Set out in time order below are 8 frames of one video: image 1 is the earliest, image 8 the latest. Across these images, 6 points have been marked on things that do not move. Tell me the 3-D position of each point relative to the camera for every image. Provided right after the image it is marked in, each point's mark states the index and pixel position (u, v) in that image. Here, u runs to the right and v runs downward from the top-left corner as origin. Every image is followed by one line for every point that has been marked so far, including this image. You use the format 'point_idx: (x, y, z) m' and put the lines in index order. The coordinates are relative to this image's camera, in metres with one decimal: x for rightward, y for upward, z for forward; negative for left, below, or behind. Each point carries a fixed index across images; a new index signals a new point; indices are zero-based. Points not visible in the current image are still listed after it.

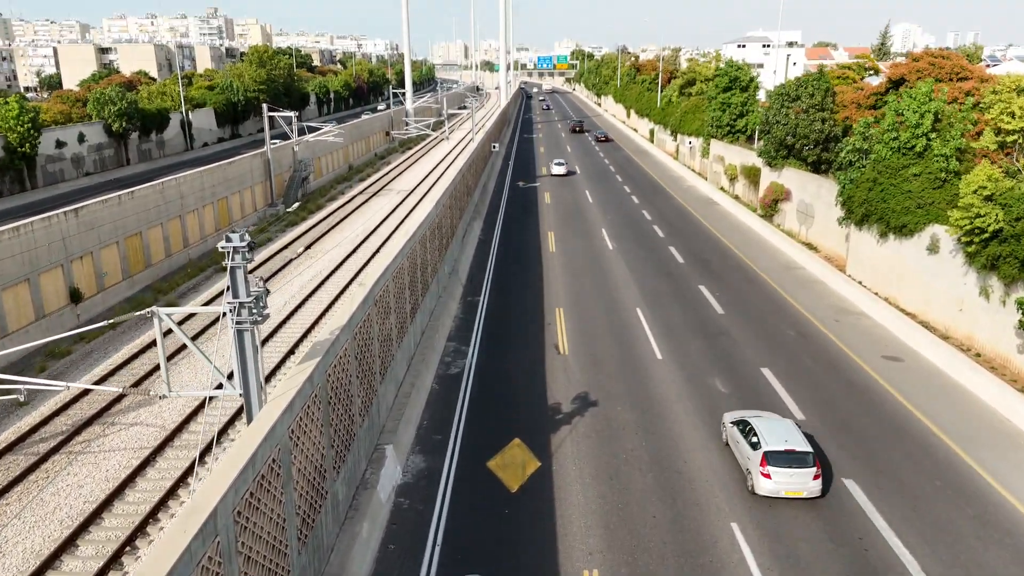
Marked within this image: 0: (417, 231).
0: (-2.3, +1.4, +18.2) m
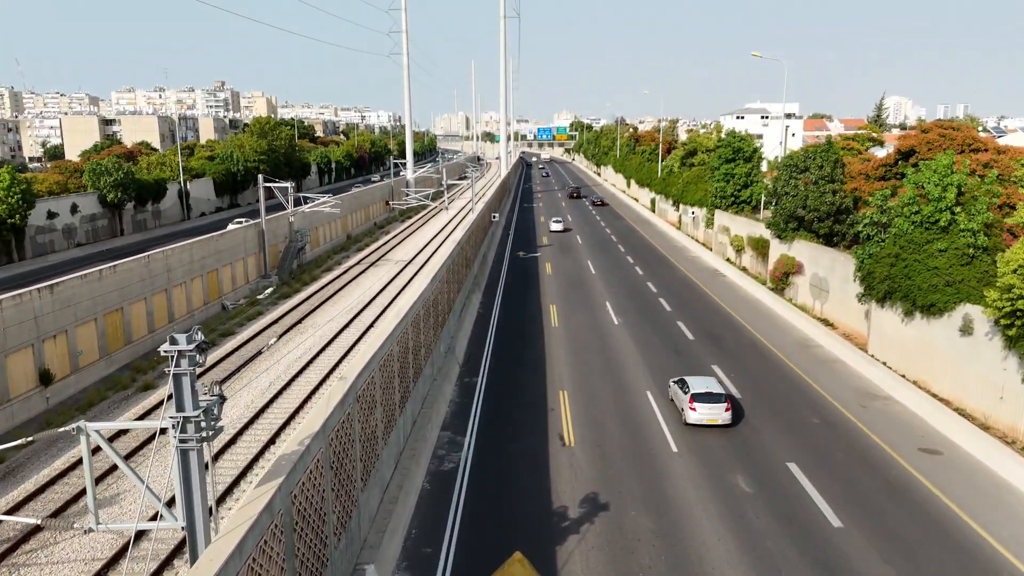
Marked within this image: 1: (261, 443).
0: (-2.3, -0.5, +16.8) m
1: (-6.1, -3.7, +17.9) m
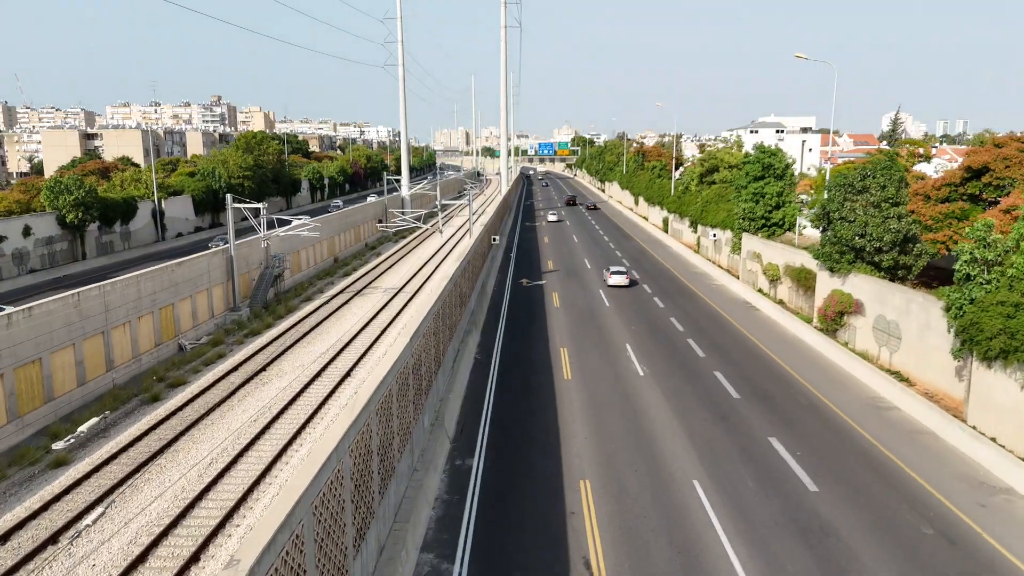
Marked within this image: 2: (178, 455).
0: (-2.2, -1.7, +12.2) m
1: (-6.0, -4.9, +13.2) m
2: (-8.3, -4.2, +18.4) m
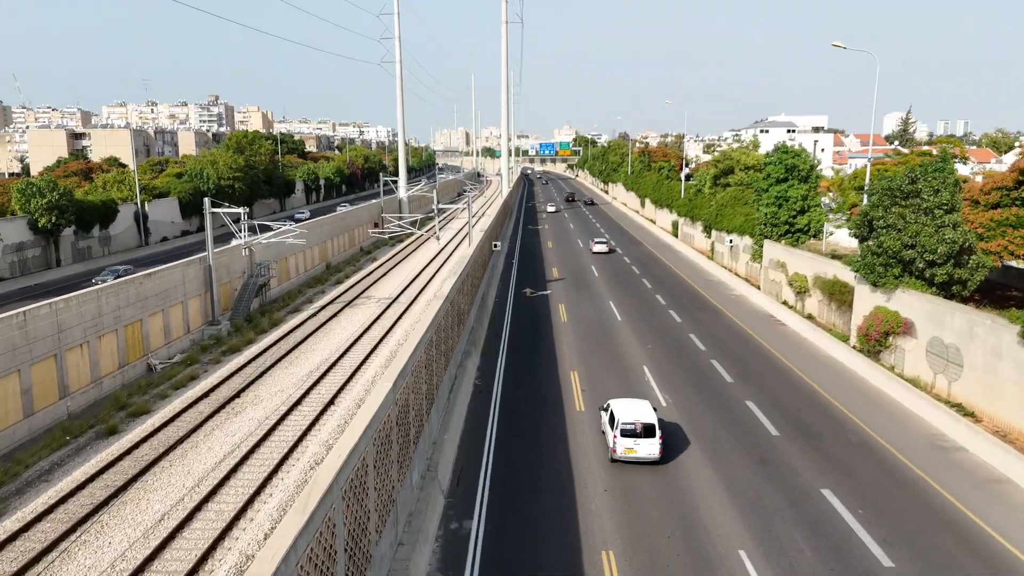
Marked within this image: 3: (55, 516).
0: (-2.0, -2.2, +9.4) m
1: (-5.8, -5.4, +10.5) m
2: (-8.2, -4.7, +15.6) m
3: (-9.5, -4.7, +15.4) m
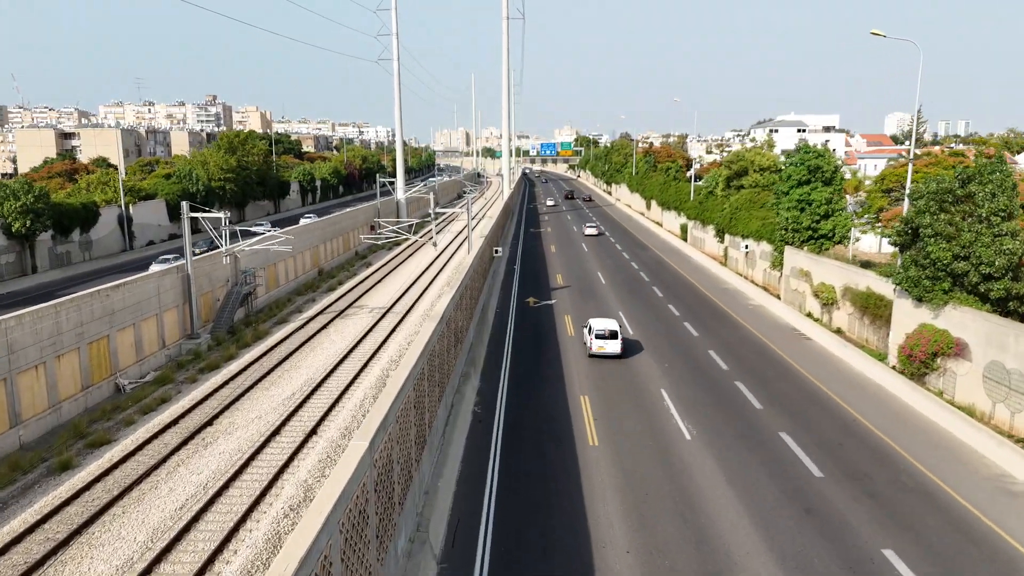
0: (-2.0, -2.6, +7.1) m
1: (-5.7, -5.8, +8.2) m
2: (-8.1, -5.1, +13.3) m
3: (-9.4, -5.2, +13.1) m
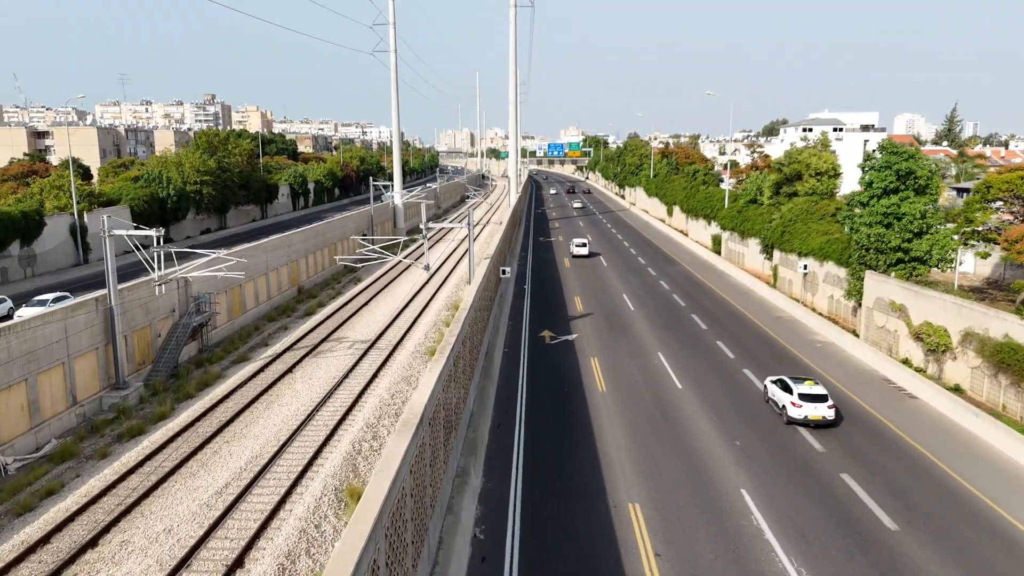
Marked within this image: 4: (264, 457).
0: (-1.7, -3.7, +0.9) m
1: (-5.5, -6.9, +1.9) m
2: (-7.8, -6.2, +7.1) m
3: (-9.1, -6.3, +6.9) m
4: (-6.1, -4.1, +18.1) m
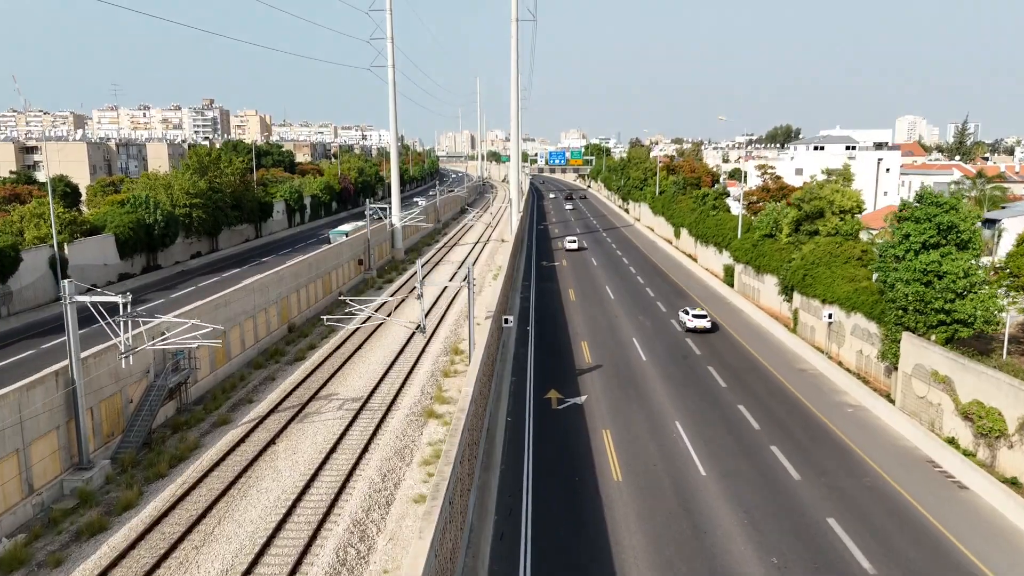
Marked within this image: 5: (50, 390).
0: (-1.6, -5.6, -1.3) m
1: (-5.4, -8.9, -0.2) m
2: (-7.7, -8.2, +5.0) m
3: (-9.0, -8.2, +4.7) m
4: (-6.0, -6.1, +15.9) m
5: (-12.4, -2.8, +19.8) m
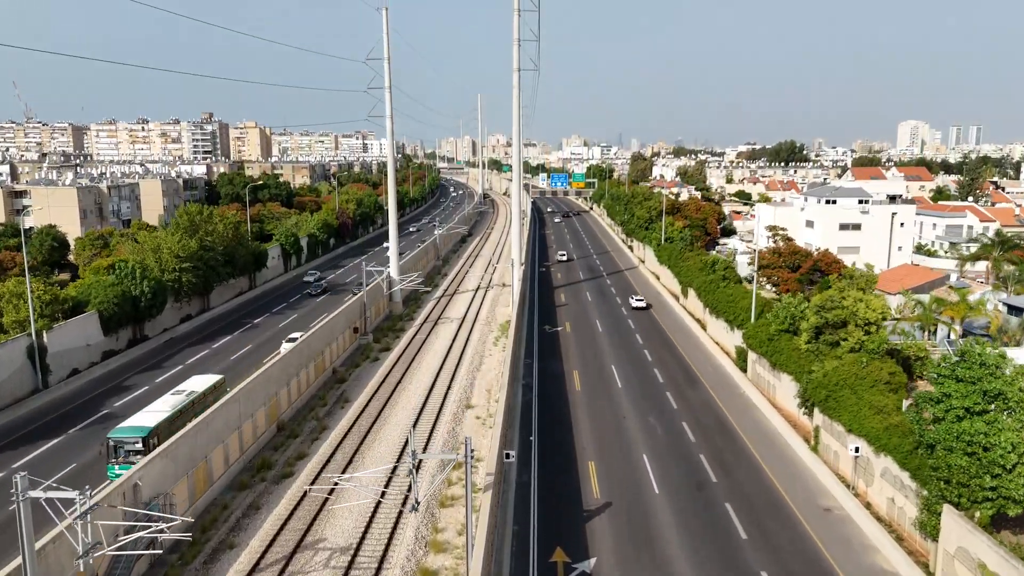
0: (-1.6, -10.4, -3.3) m
1: (-5.4, -13.6, -2.3) m
2: (-7.7, -12.9, +2.9) m
3: (-9.0, -13.0, +2.7) m
4: (-5.9, -10.8, +13.9) m
5: (-12.3, -7.5, +17.8) m
